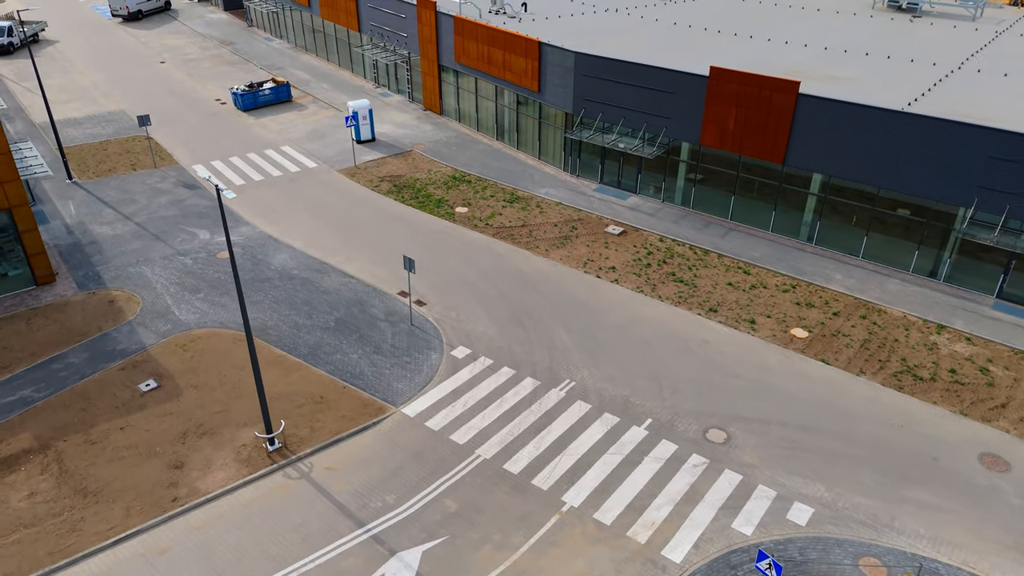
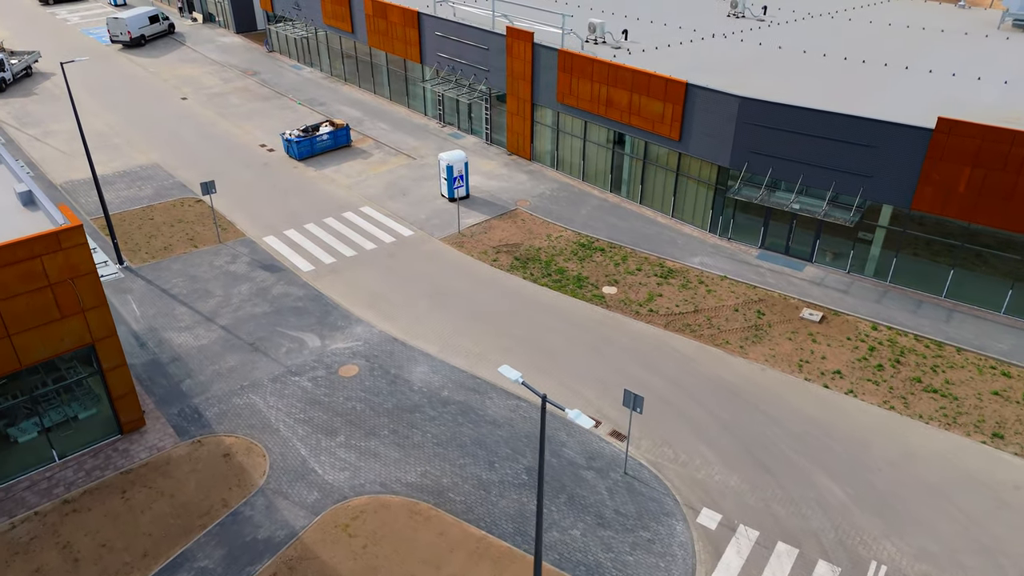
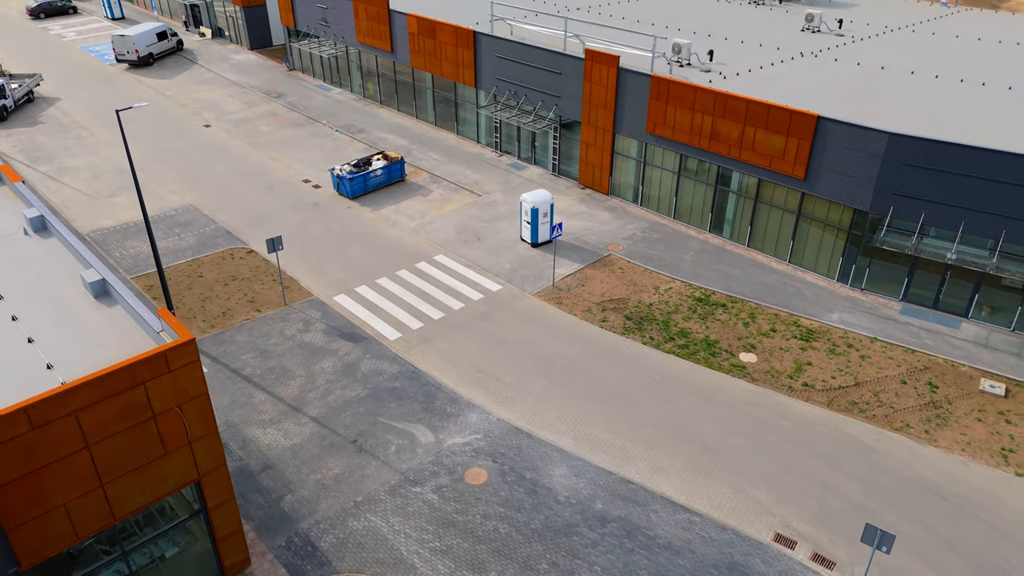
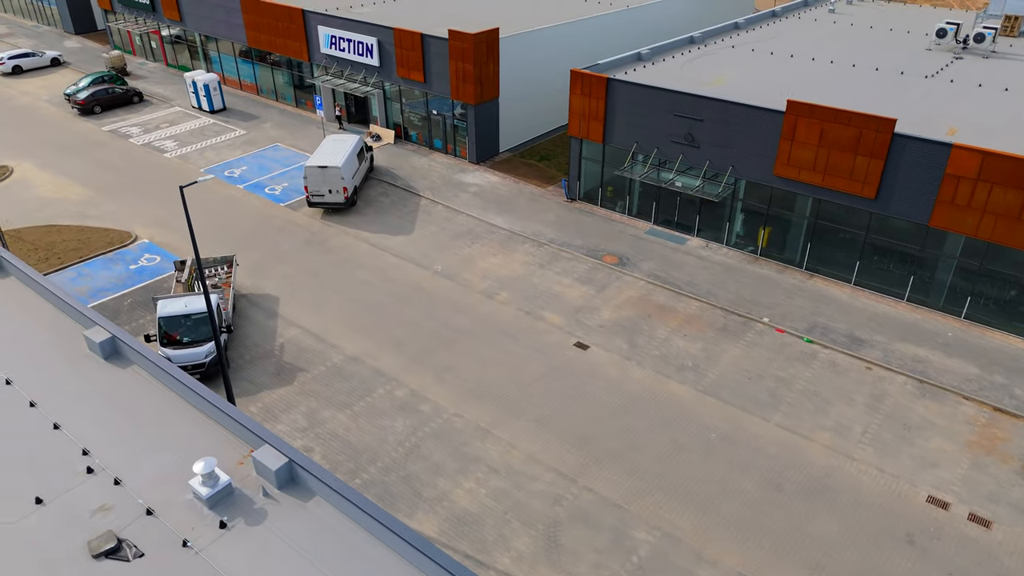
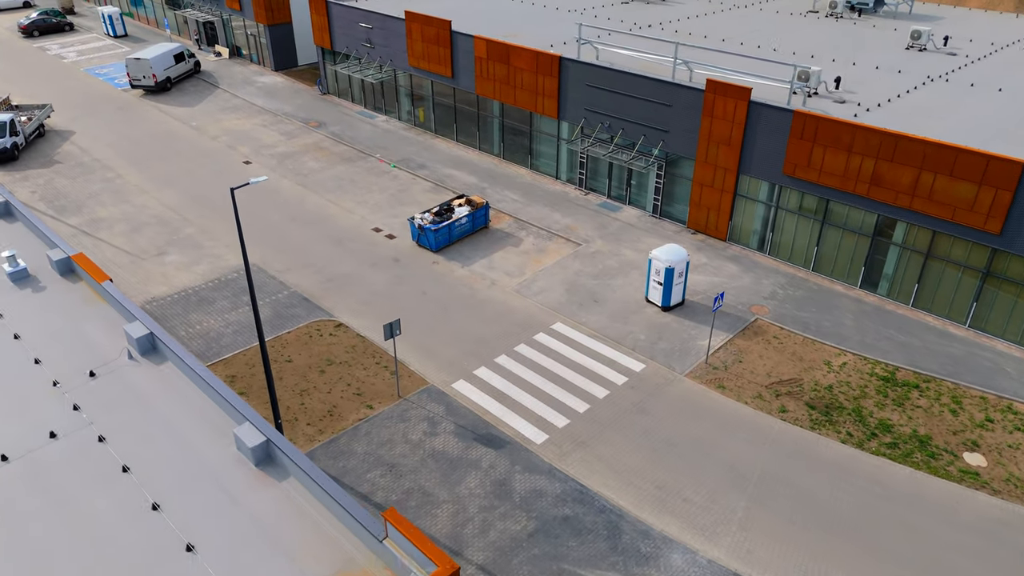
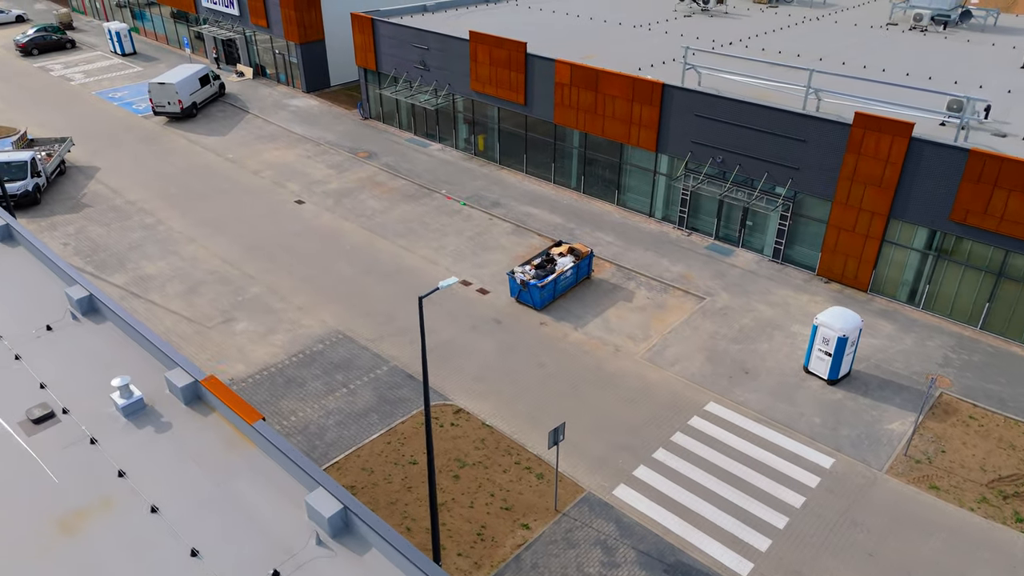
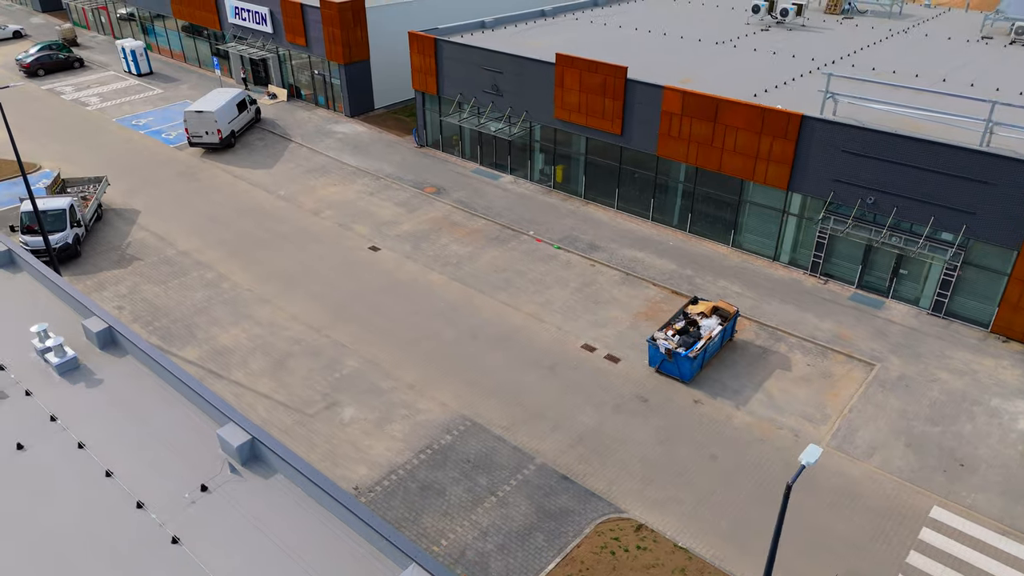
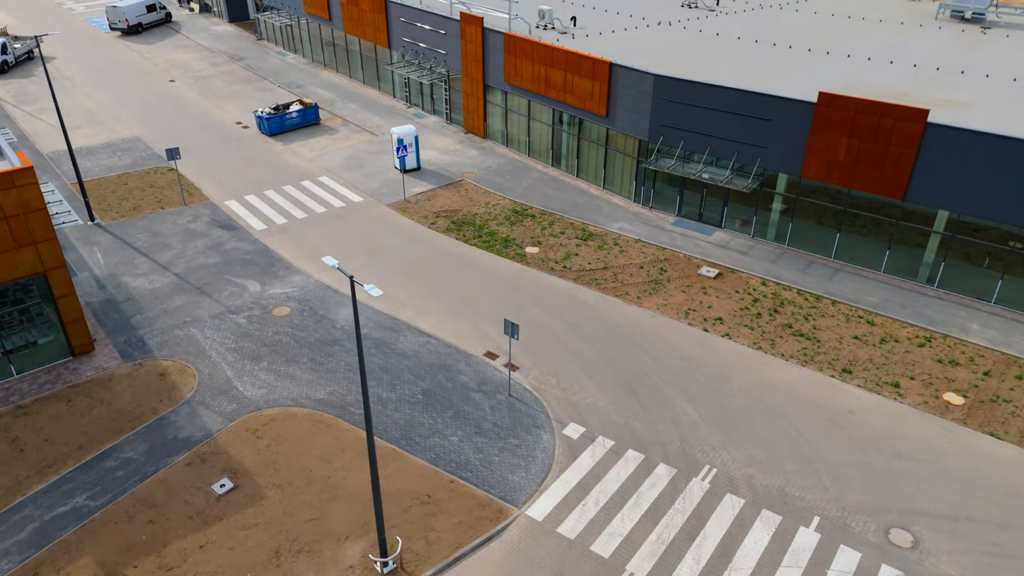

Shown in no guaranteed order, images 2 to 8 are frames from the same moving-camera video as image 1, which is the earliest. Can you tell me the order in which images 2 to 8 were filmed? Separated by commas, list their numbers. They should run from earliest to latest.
8, 2, 3, 5, 6, 7, 4
